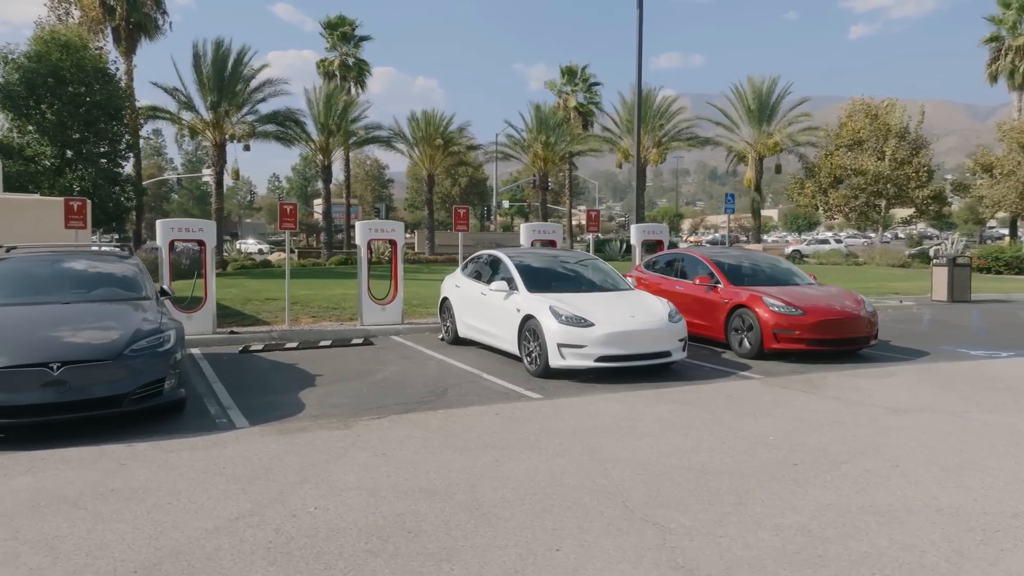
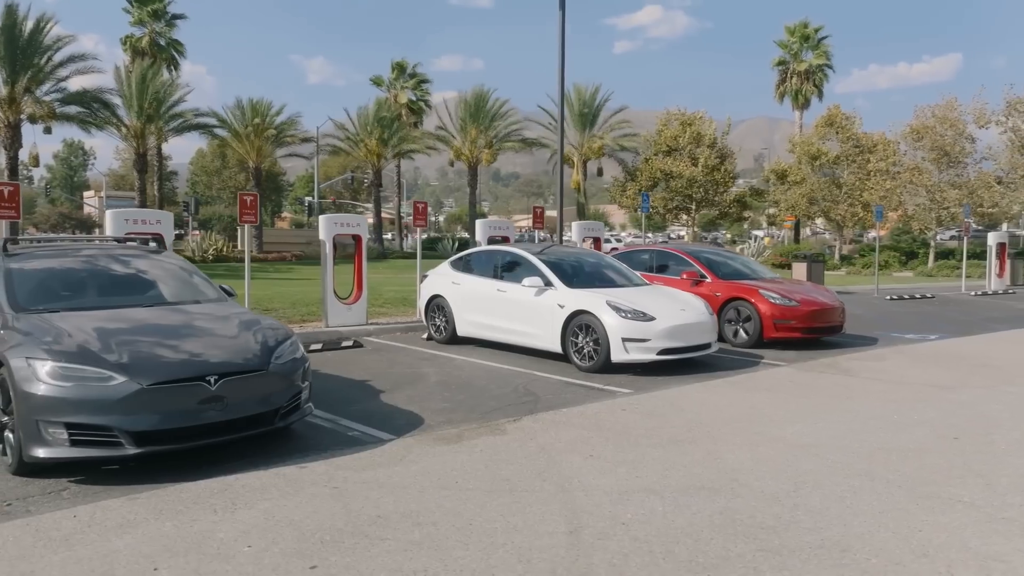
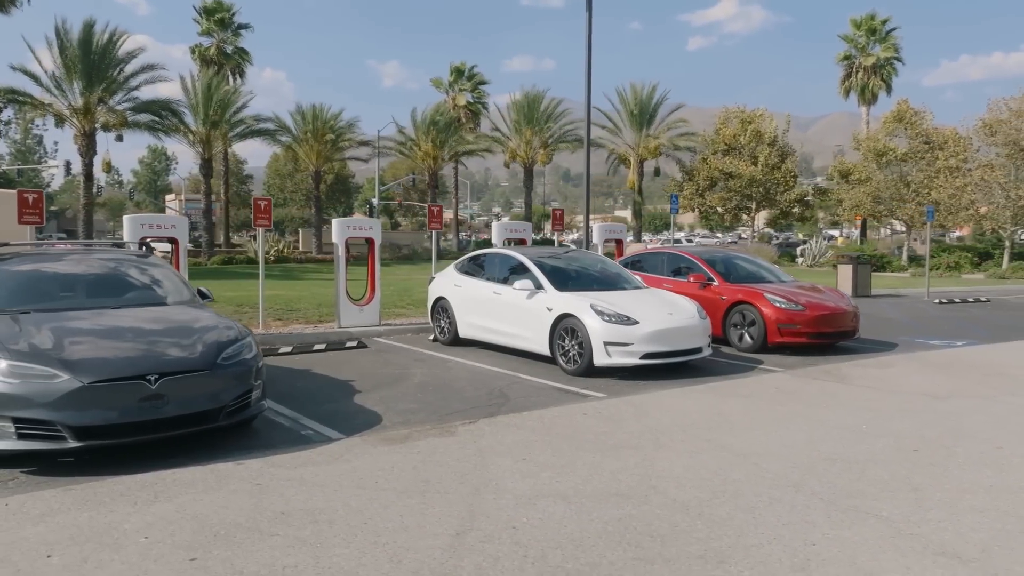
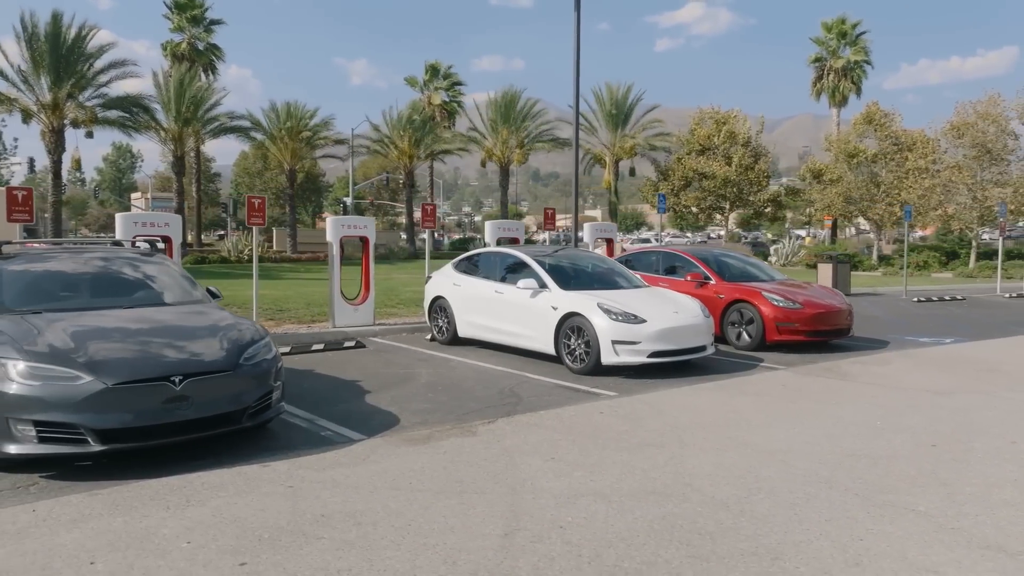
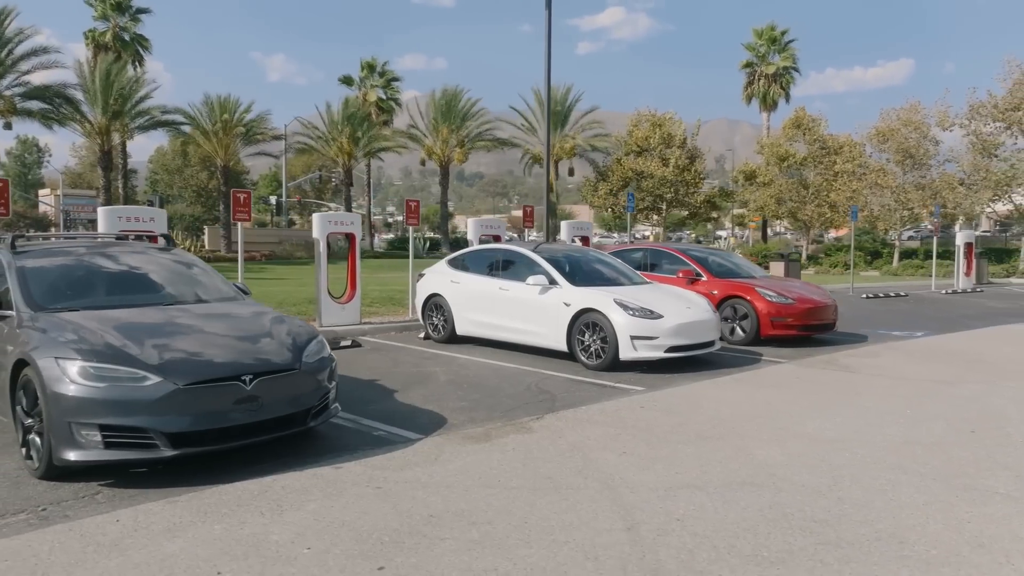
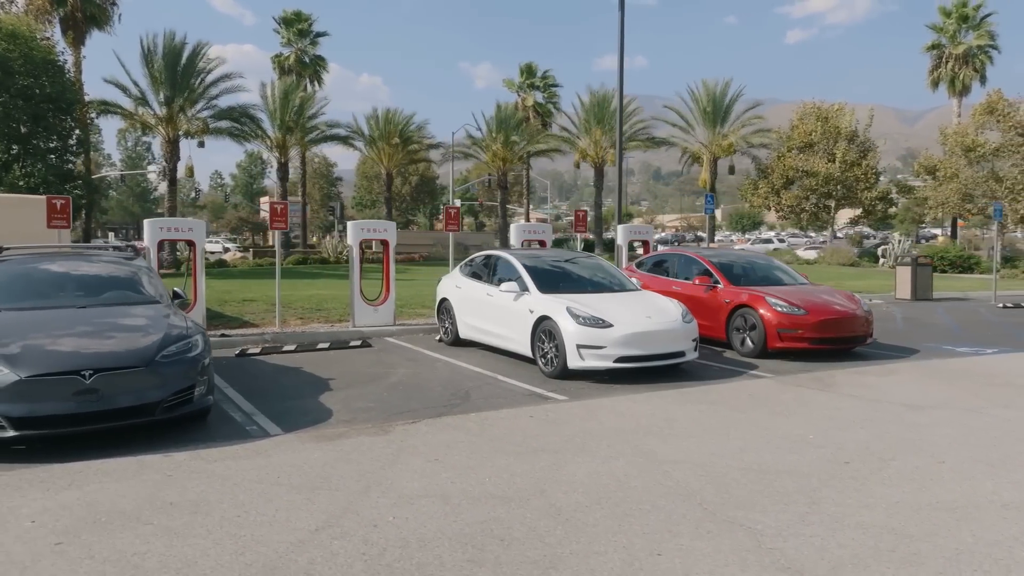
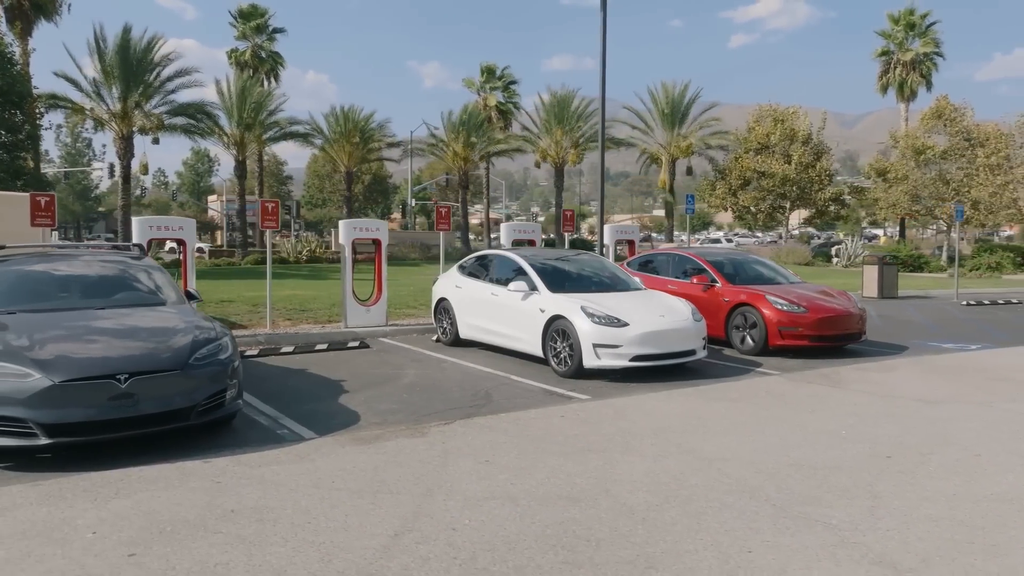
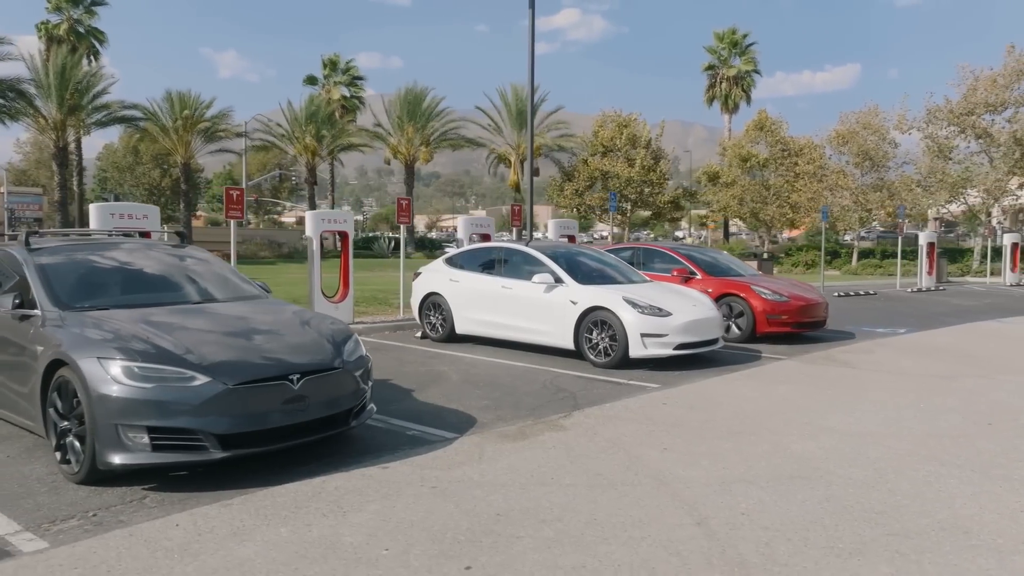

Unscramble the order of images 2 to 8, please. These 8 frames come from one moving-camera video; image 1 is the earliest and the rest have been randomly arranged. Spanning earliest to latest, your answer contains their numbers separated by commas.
6, 7, 3, 4, 2, 5, 8
